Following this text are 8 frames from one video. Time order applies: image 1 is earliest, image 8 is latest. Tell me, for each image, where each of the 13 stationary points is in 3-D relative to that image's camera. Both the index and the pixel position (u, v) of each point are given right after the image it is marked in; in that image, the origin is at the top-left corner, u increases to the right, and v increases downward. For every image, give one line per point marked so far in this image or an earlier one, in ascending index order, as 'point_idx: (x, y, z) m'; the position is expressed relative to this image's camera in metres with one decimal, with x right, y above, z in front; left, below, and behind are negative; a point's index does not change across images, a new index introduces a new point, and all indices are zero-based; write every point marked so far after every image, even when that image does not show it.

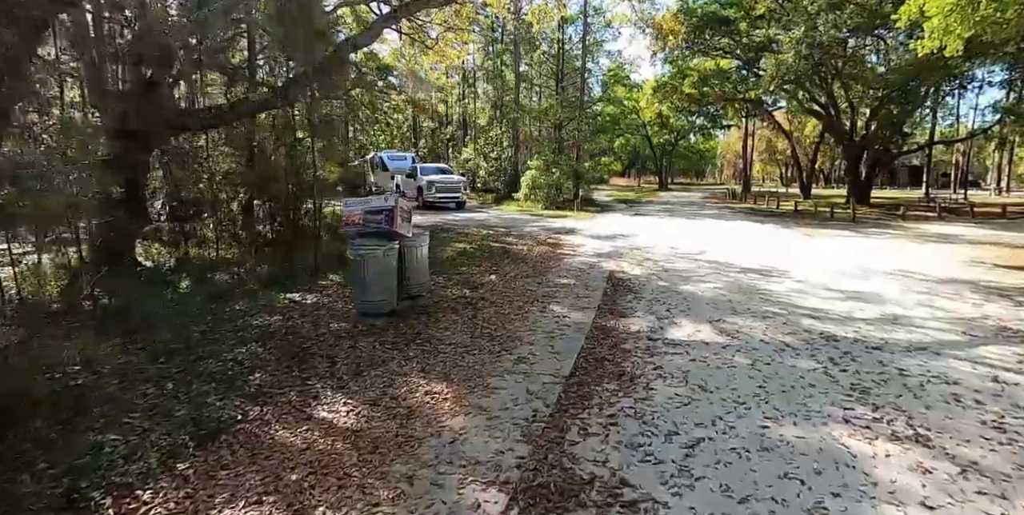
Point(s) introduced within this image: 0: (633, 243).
0: (+2.7, +0.3, +14.2) m
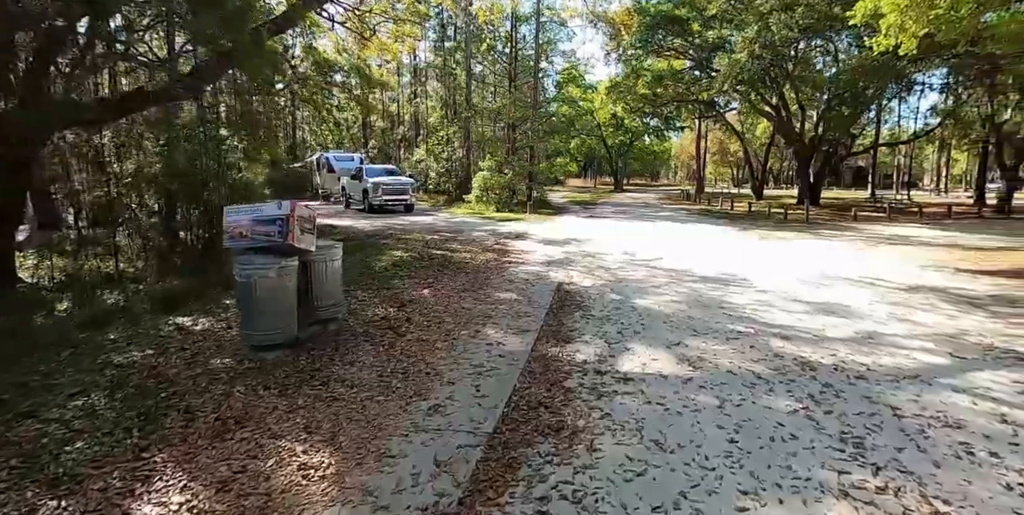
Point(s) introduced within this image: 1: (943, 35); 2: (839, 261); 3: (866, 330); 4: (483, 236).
0: (+1.5, +0.2, +13.3) m
1: (+12.2, +6.2, +17.9) m
2: (+6.5, -0.1, +12.5) m
3: (+4.0, -0.8, +7.1) m
4: (-0.7, +0.5, +15.7) m
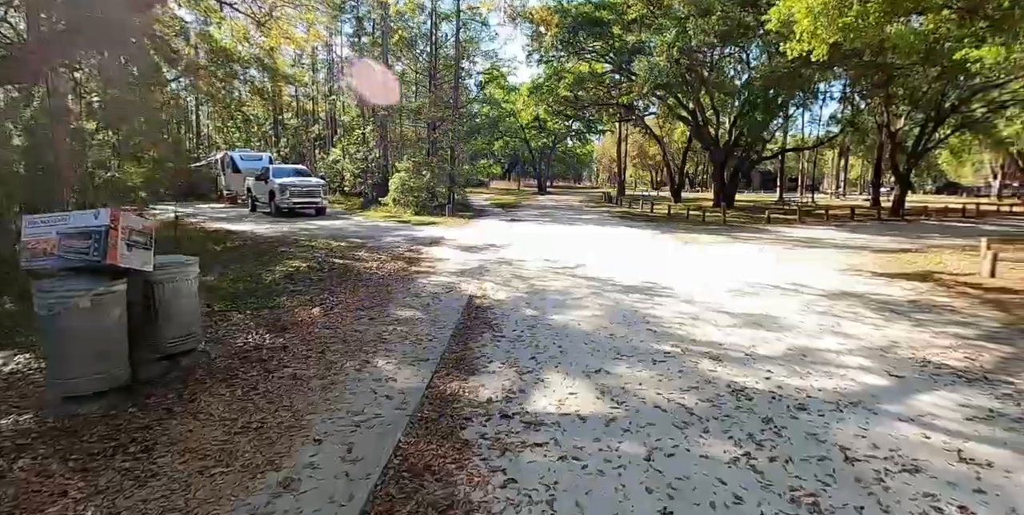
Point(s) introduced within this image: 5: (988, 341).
0: (-0.2, +0.1, +12.4) m
1: (+9.8, +6.2, +18.3) m
2: (+4.8, -0.2, +12.3) m
3: (+3.0, -0.9, +6.6) m
4: (-2.7, +0.4, +14.6) m
5: (+5.5, -1.0, +7.3) m
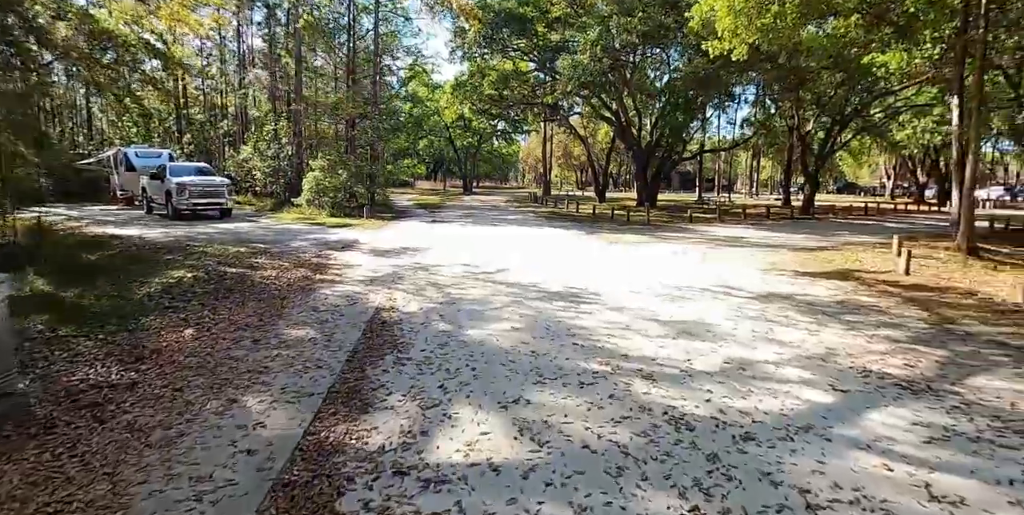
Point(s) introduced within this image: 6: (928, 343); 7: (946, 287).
0: (-1.7, 0.0, +11.5) m
1: (+7.5, +6.2, +18.4) m
2: (+3.3, -0.2, +11.9) m
3: (+2.1, -1.0, +6.1) m
4: (-4.5, +0.2, +13.4) m
5: (+4.6, -1.0, +7.0) m
6: (+4.7, -1.0, +7.1) m
7: (+7.6, -0.5, +11.0) m
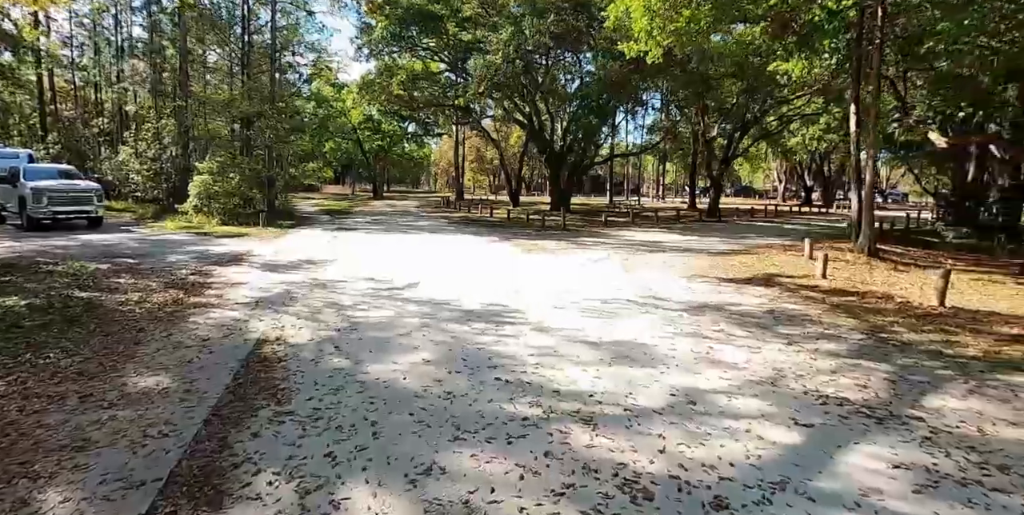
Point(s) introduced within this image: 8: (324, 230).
0: (-3.1, -0.3, +10.2) m
1: (+4.9, +6.1, +18.3) m
2: (+1.8, -0.3, +11.3) m
3: (+1.4, -1.1, +5.3) m
4: (-6.1, -0.1, +11.7) m
5: (+3.7, -1.1, +6.6) m
6: (+3.8, -1.1, +6.7) m
7: (+6.1, -0.5, +11.0) m
8: (-5.7, +0.8, +19.2) m
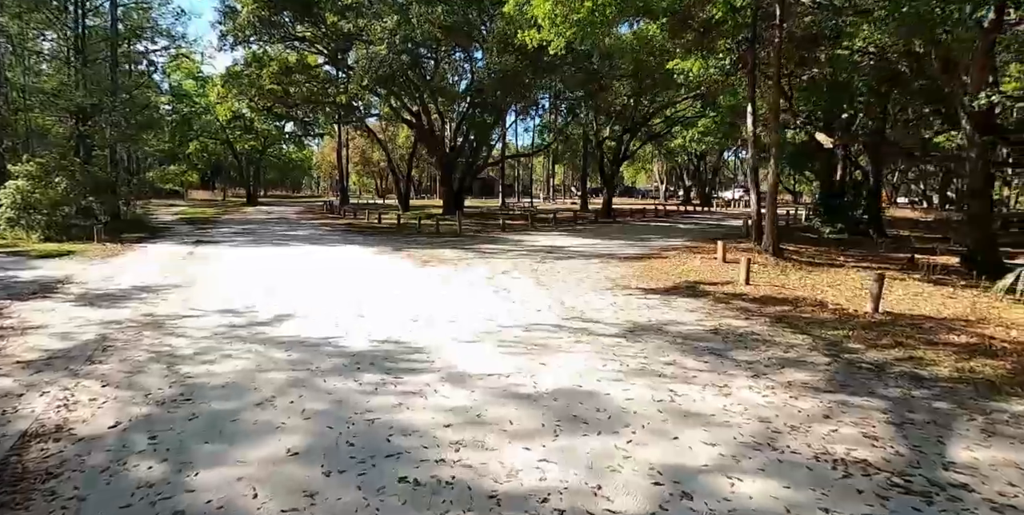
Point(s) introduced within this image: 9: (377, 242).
0: (-4.4, -0.6, +7.8) m
1: (+1.9, +5.9, +17.3) m
2: (+0.2, -0.5, +9.7) m
3: (+0.9, -1.3, +3.8) m
4: (-7.7, -0.5, +8.8) m
5: (+2.9, -1.2, +5.5) m
6: (+3.0, -1.2, +5.6) m
7: (+4.5, -0.6, +10.2) m
8: (-8.6, +0.3, +16.2) m
9: (-3.8, +0.4, +17.8) m
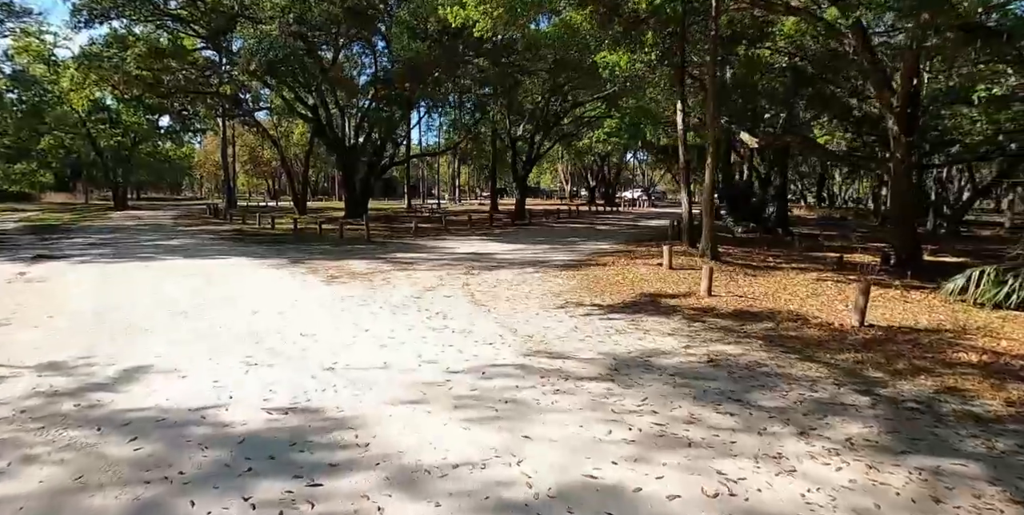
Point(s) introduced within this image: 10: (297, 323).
0: (-4.9, -0.9, +5.3) m
1: (-0.3, +5.7, +15.6) m
2: (-0.6, -0.7, +7.9) m
3: (+1.0, -1.4, +2.2) m
4: (-8.2, -0.9, +5.8) m
5: (+2.8, -1.3, +4.2) m
6: (+2.9, -1.3, +4.3) m
7: (+3.6, -0.7, +9.1) m
8: (-10.3, -0.1, +13.0) m
9: (-5.8, +0.1, +15.3) m
10: (-2.3, -0.7, +7.0) m
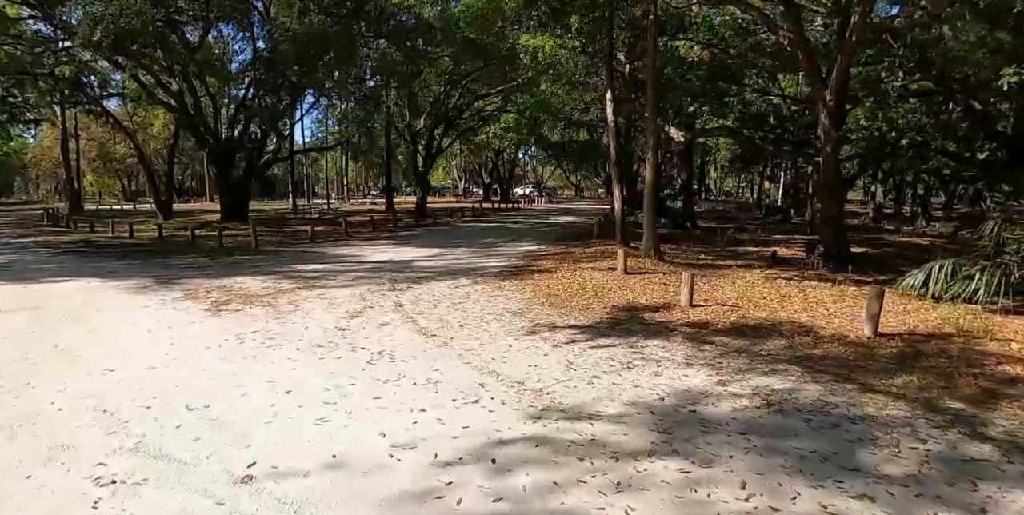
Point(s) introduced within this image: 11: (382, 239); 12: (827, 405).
0: (-4.7, -1.2, +2.7) m
1: (-2.2, +5.6, +13.6) m
2: (-0.9, -0.9, +6.0) m
3: (+1.7, -1.5, +0.7) m
4: (-8.0, -1.3, +2.5) m
5: (+3.1, -1.4, +2.9) m
6: (+3.2, -1.4, +3.0) m
7: (+3.0, -0.7, +7.9) m
8: (-11.4, -0.5, +9.2) m
9: (-7.4, -0.2, +12.3) m
10: (-2.4, -1.0, +4.8) m
11: (-4.2, +0.6, +20.0) m
12: (+2.4, -1.1, +4.7) m
